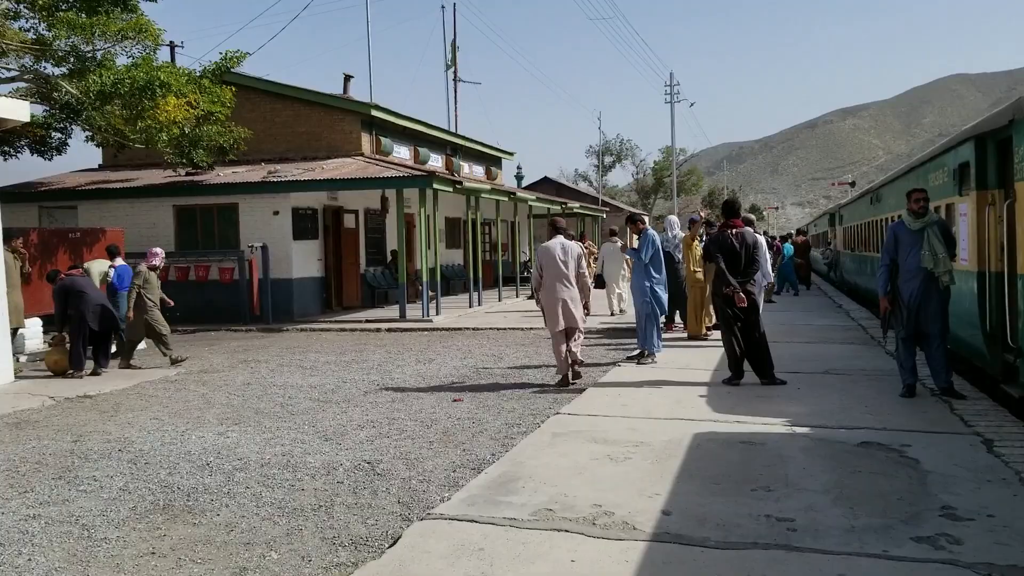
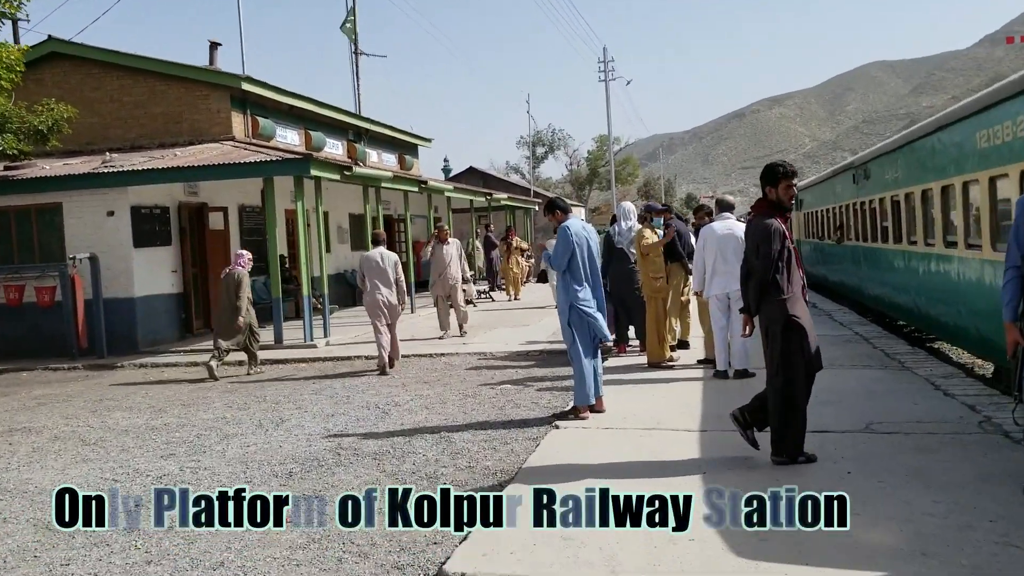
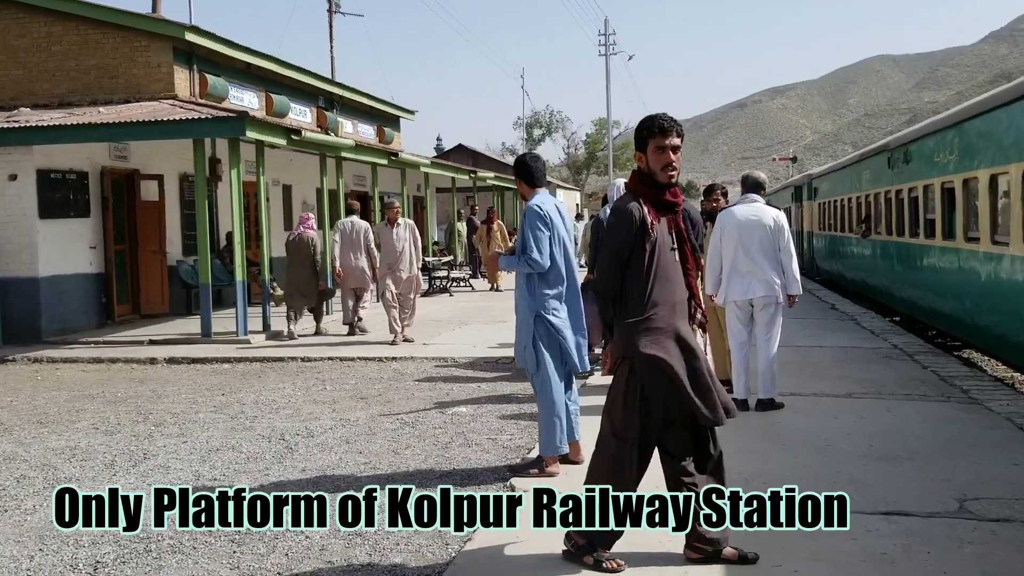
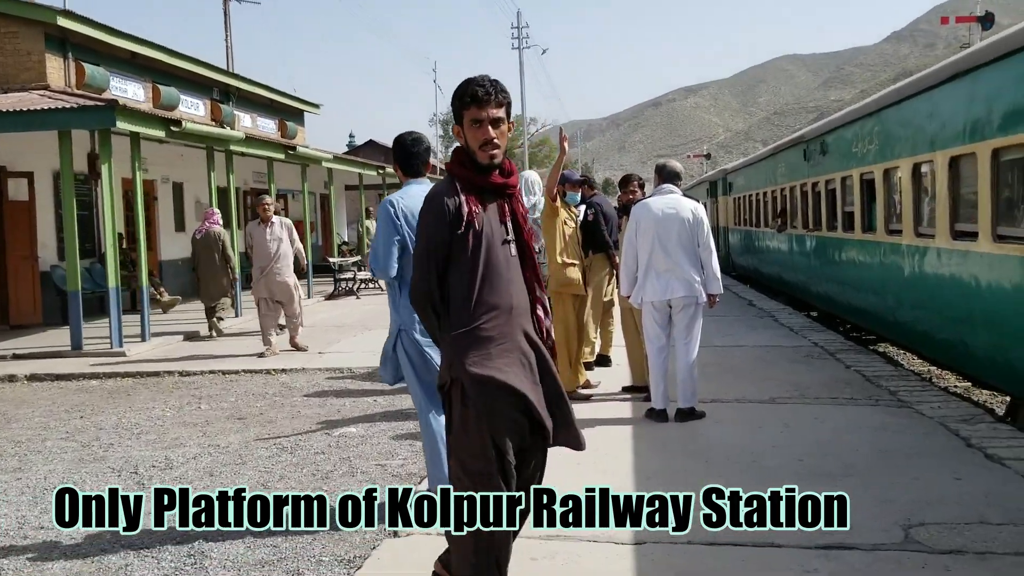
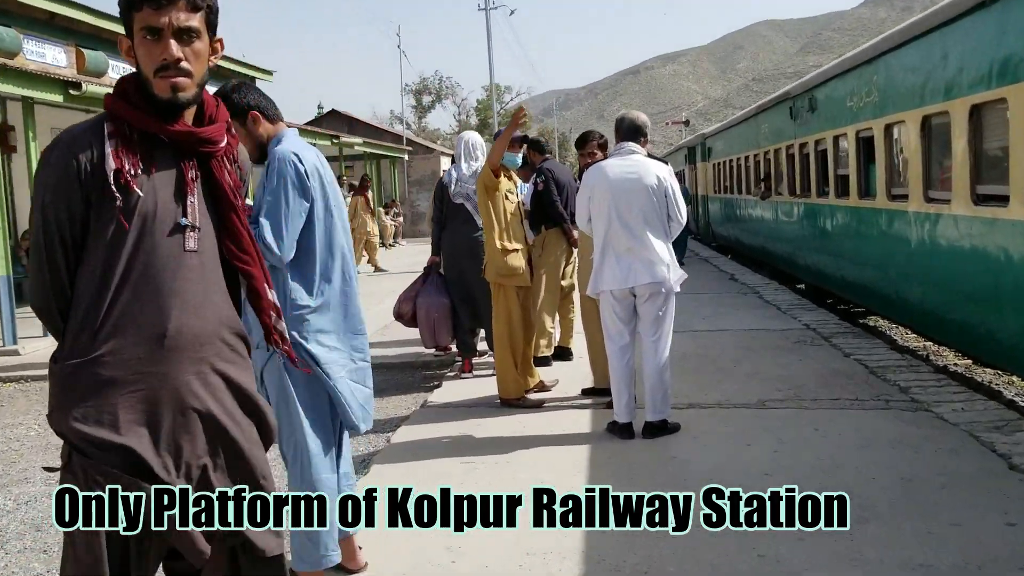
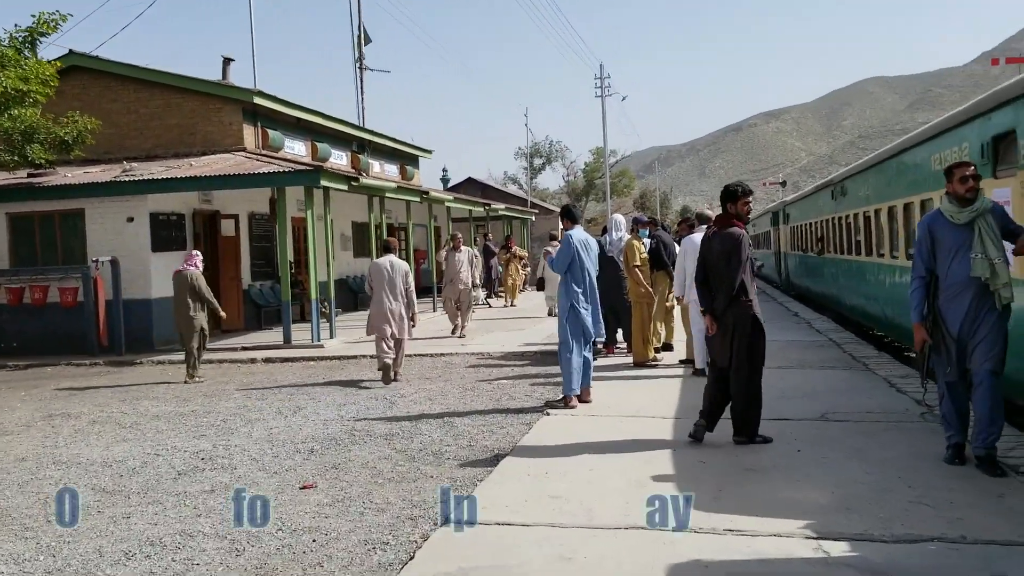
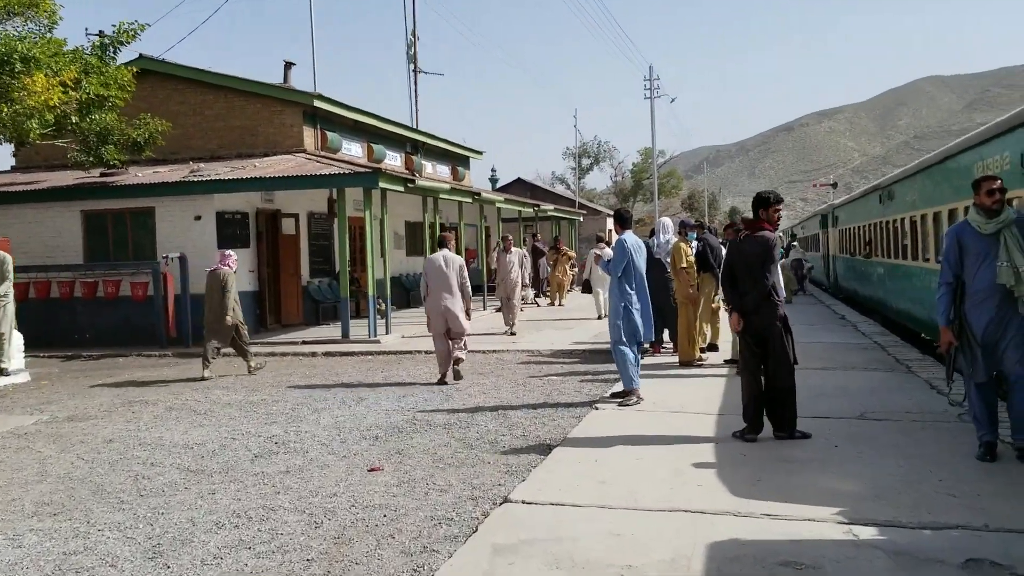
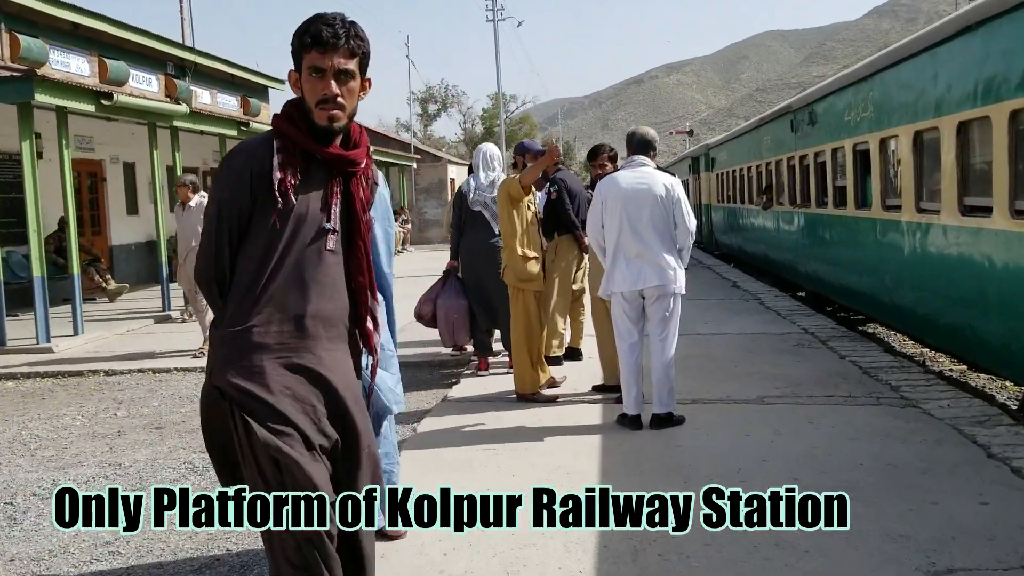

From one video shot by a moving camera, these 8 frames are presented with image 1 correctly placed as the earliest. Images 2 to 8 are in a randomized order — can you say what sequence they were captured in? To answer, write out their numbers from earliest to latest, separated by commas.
7, 6, 2, 3, 4, 8, 5
